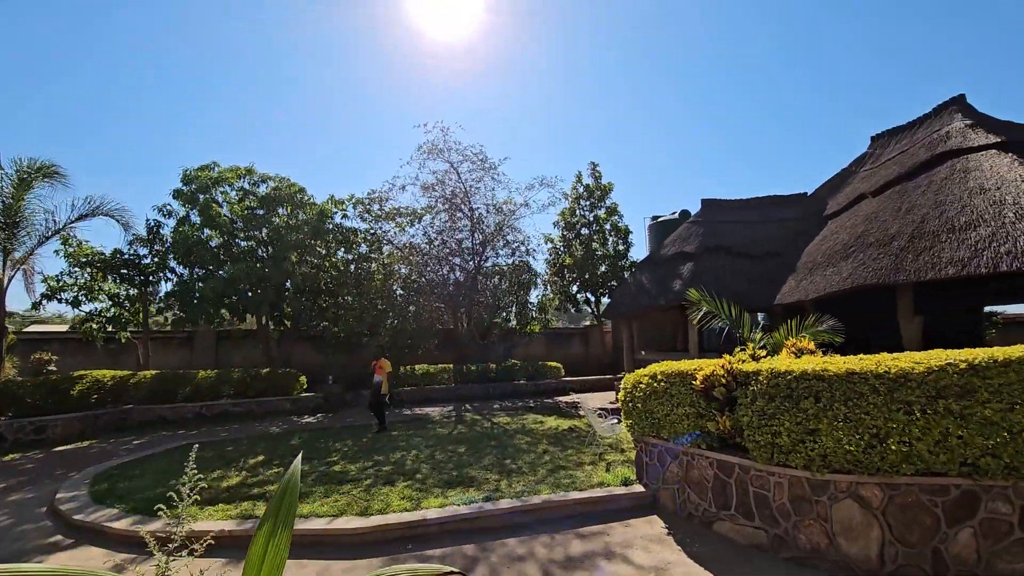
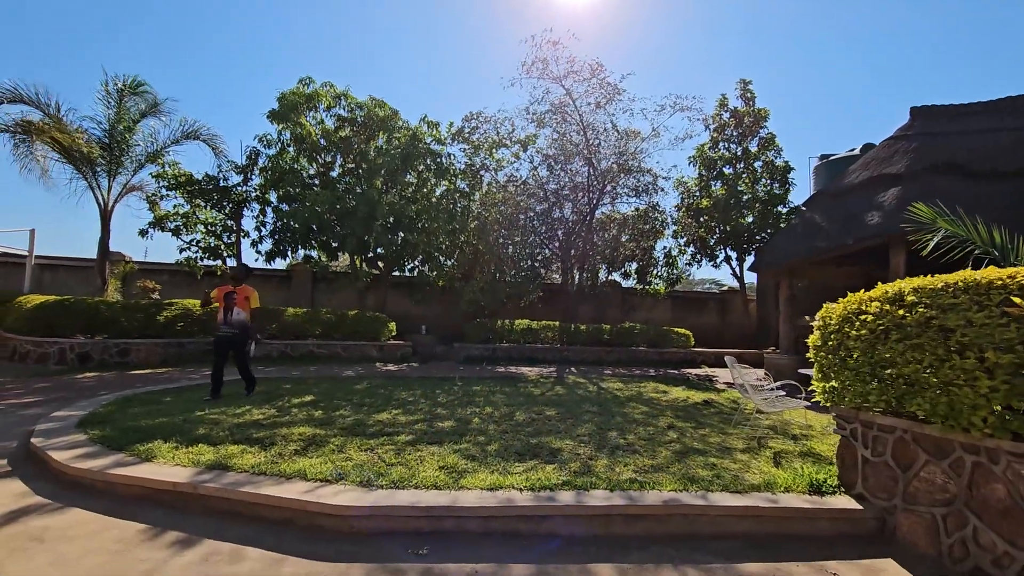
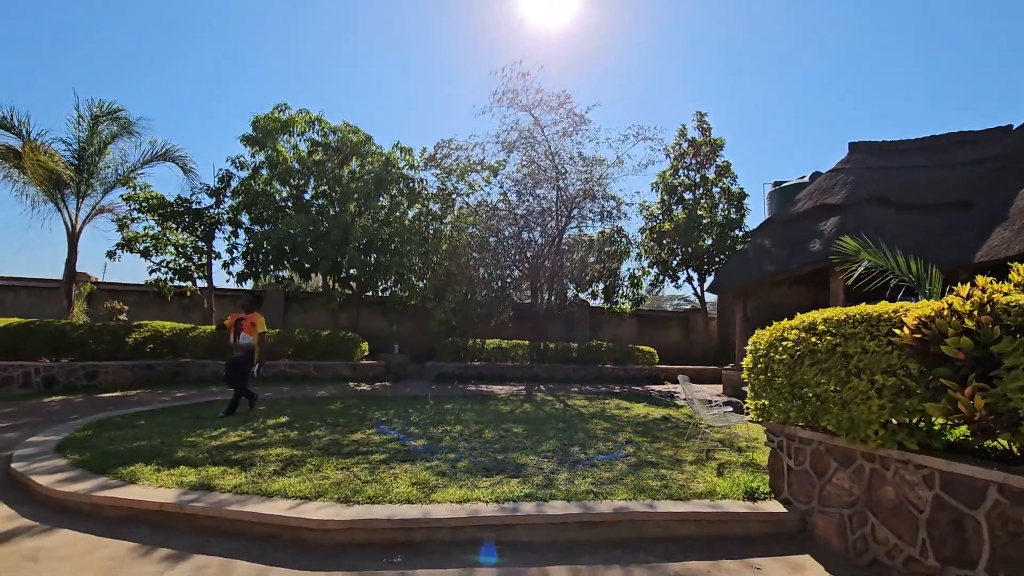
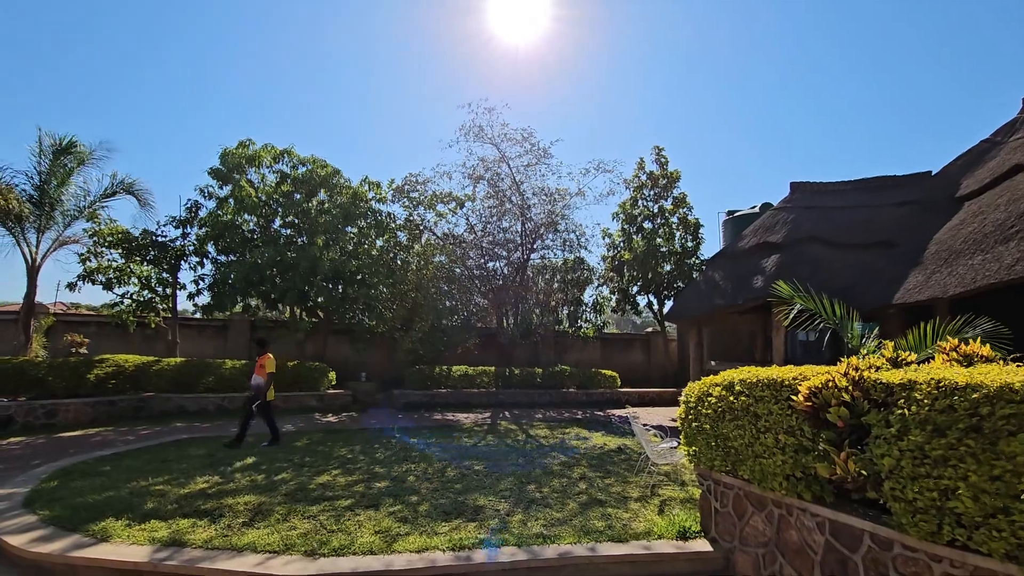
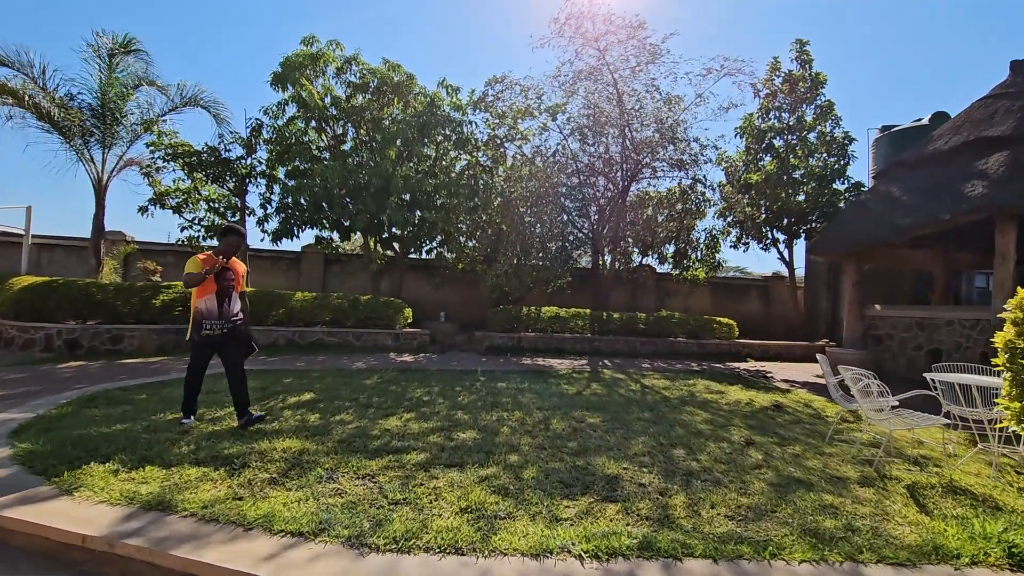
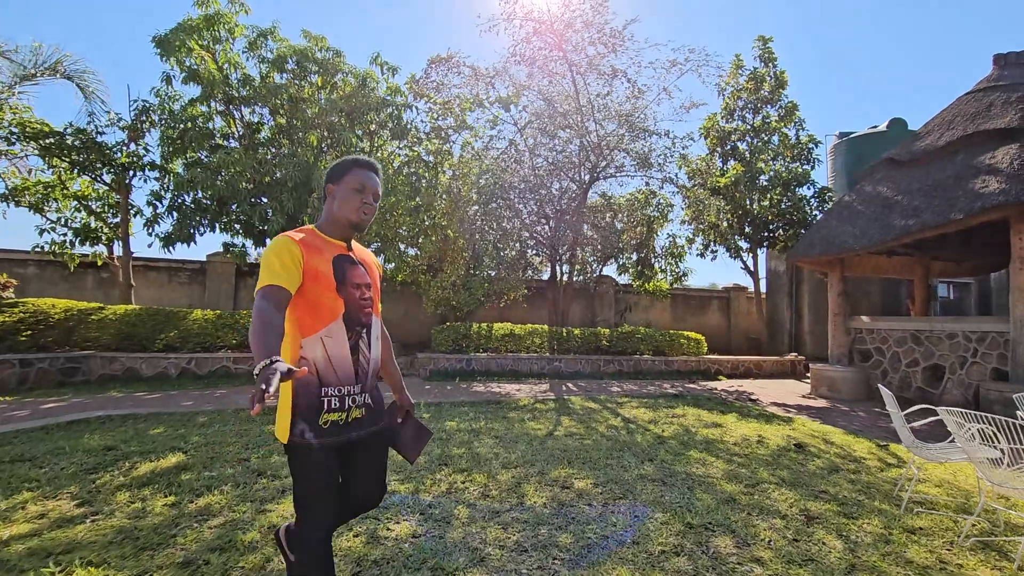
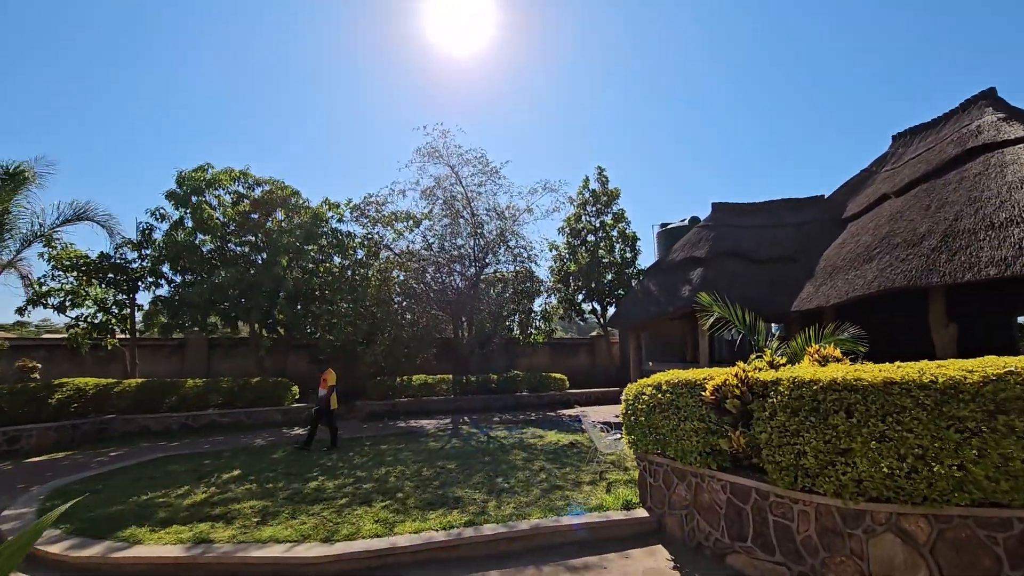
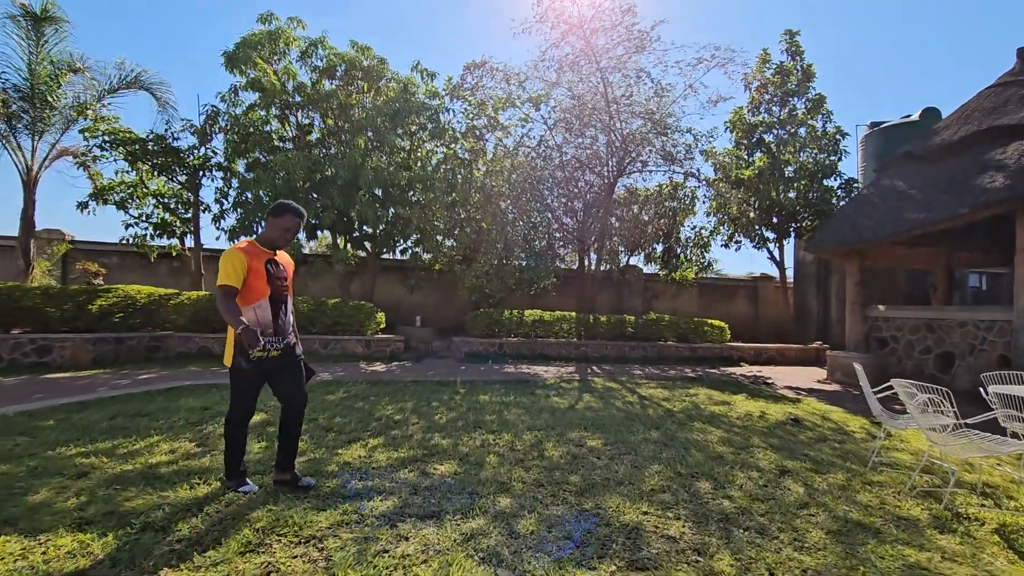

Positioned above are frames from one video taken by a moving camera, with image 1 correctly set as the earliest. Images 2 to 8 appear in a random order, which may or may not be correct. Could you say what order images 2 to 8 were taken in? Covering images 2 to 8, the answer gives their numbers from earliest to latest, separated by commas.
7, 4, 3, 2, 5, 8, 6
